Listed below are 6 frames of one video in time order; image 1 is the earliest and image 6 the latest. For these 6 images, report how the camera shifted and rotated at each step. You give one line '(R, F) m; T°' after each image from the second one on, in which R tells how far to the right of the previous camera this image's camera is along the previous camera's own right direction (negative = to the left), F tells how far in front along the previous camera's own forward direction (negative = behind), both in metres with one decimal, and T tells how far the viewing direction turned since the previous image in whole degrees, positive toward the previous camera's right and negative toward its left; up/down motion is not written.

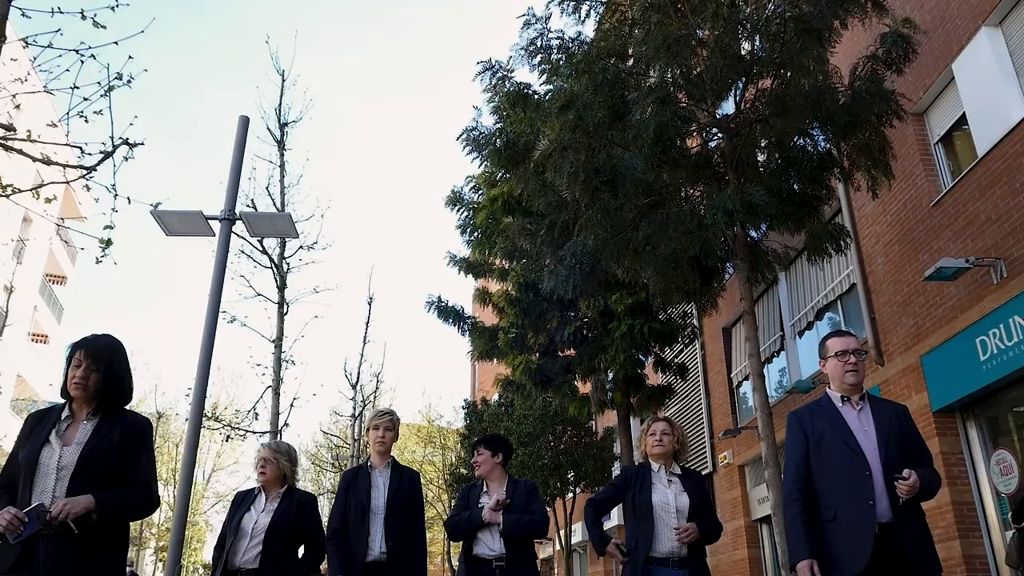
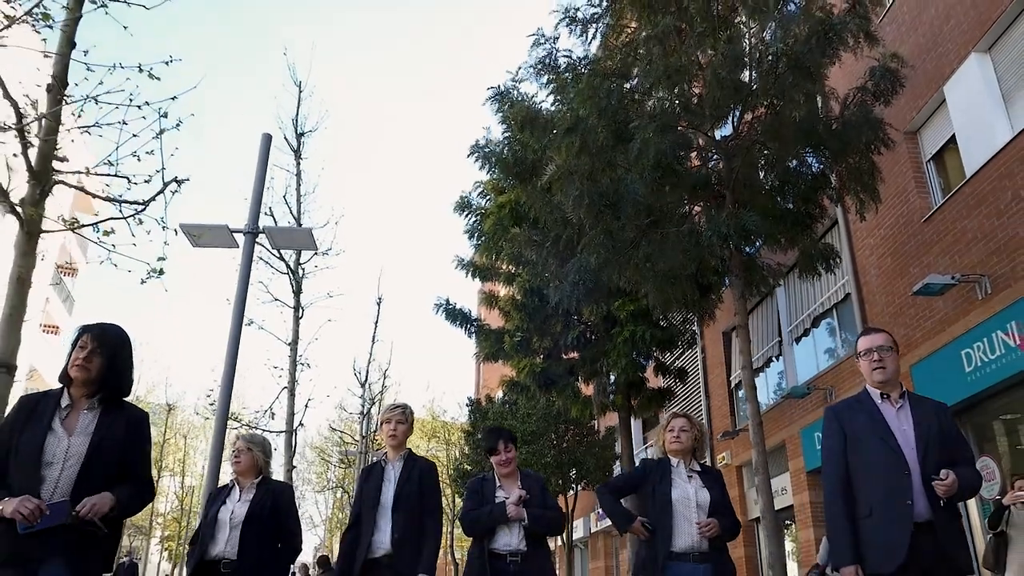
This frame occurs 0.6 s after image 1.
(0.0, -0.4) m; 0°
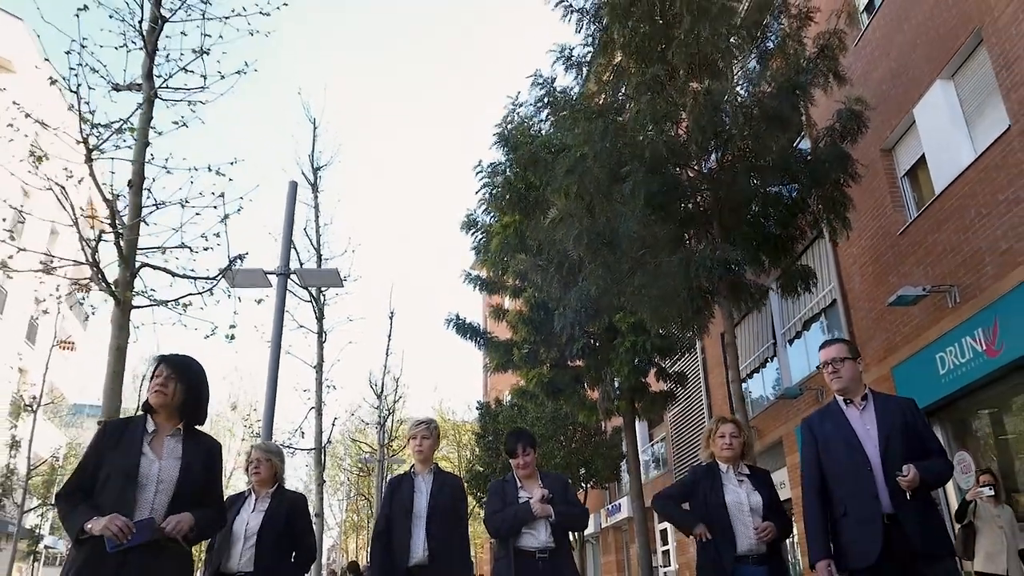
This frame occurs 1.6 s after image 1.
(0.0, -0.8) m; 0°
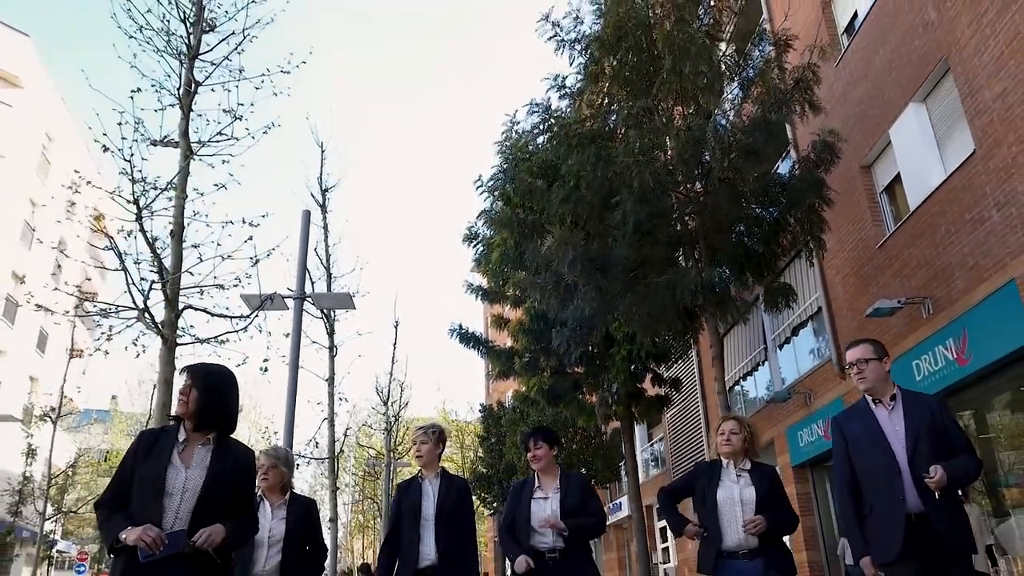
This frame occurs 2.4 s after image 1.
(0.0, -0.7) m; 0°
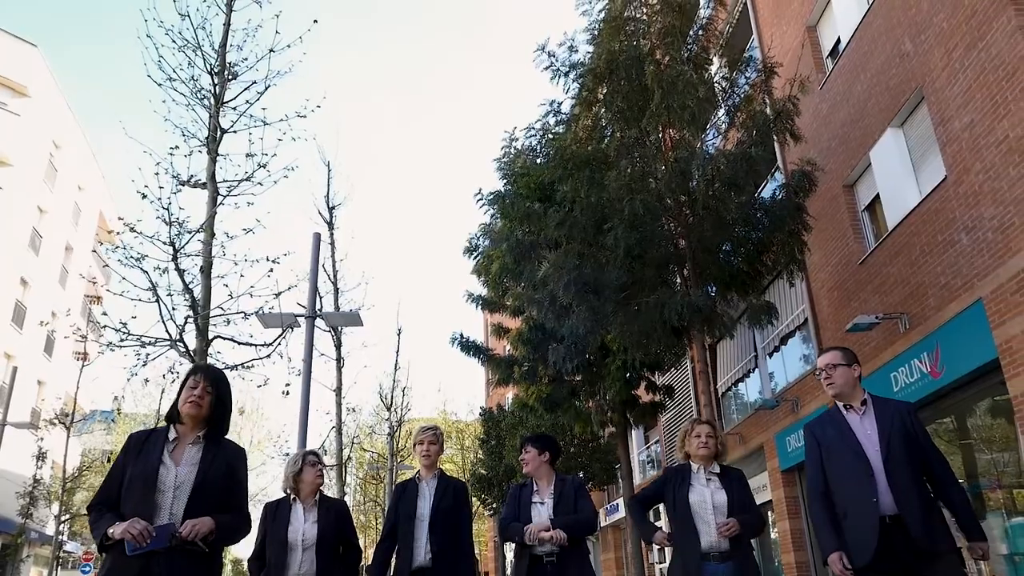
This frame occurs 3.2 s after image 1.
(0.0, -0.6) m; 0°
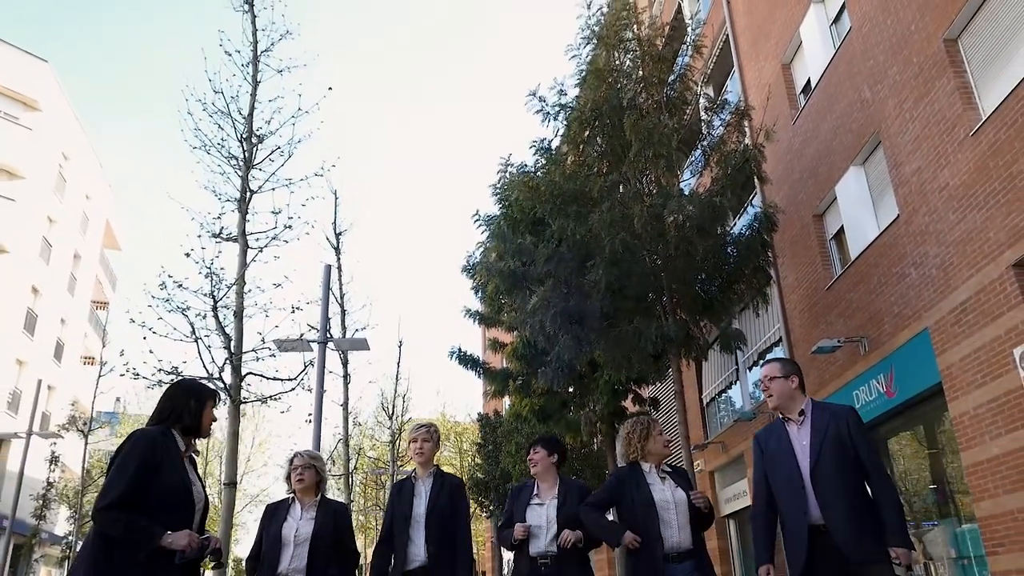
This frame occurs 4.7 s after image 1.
(+0.1, -1.0) m; 0°
